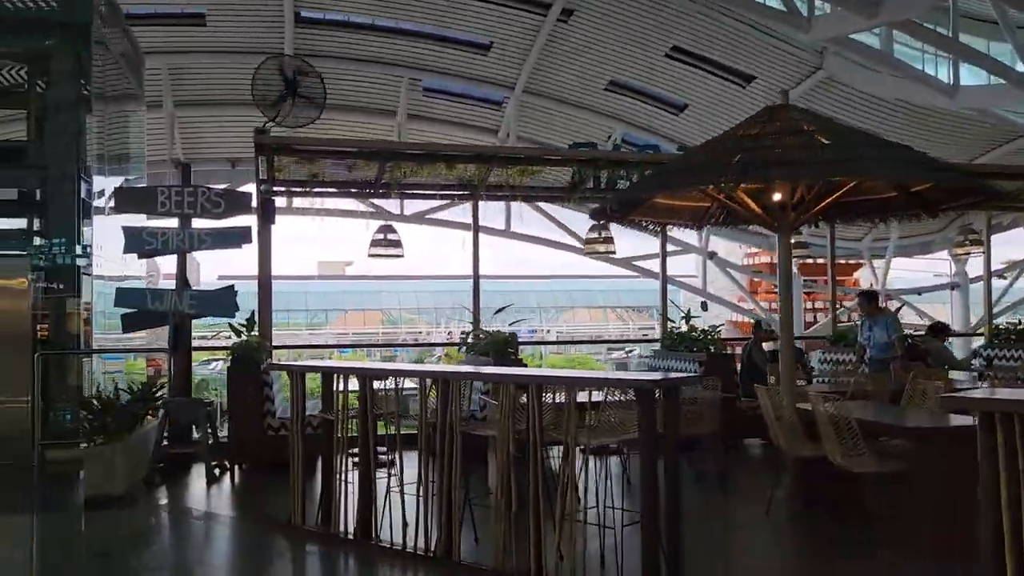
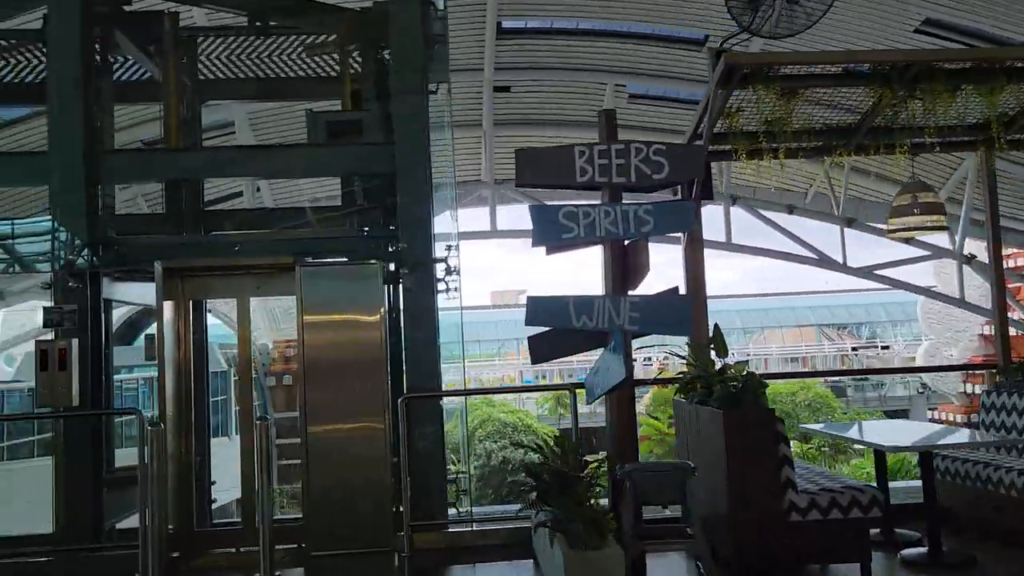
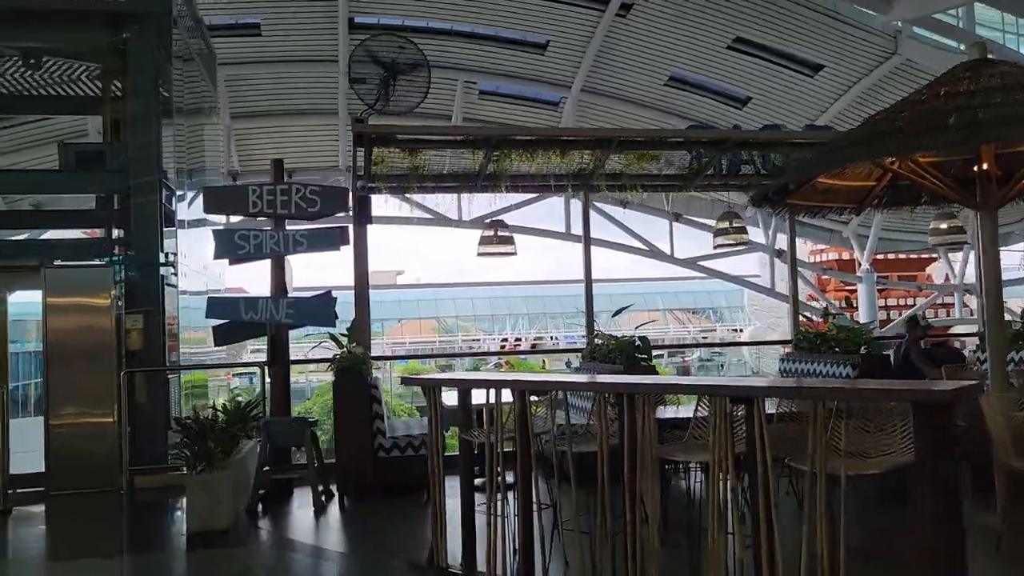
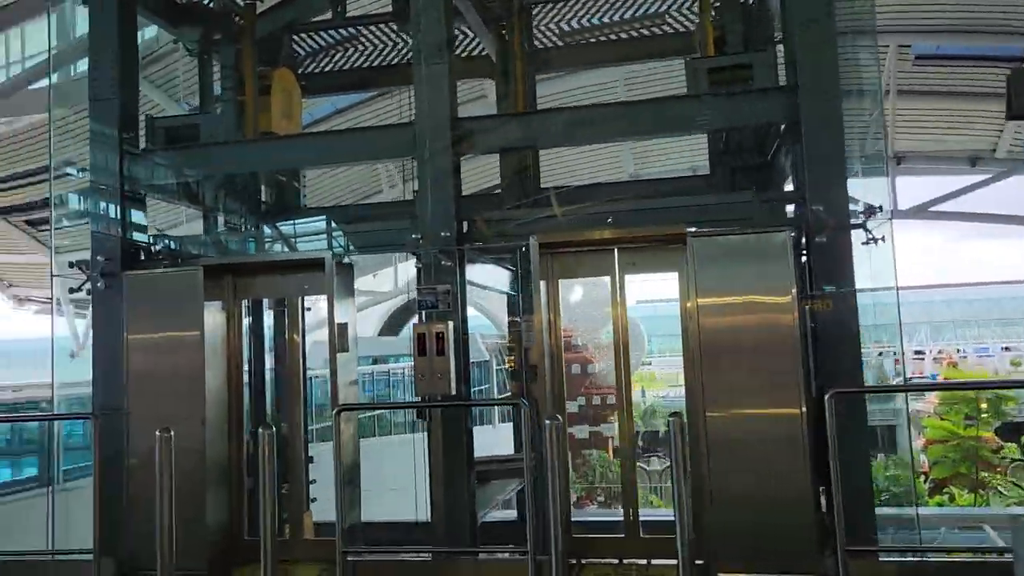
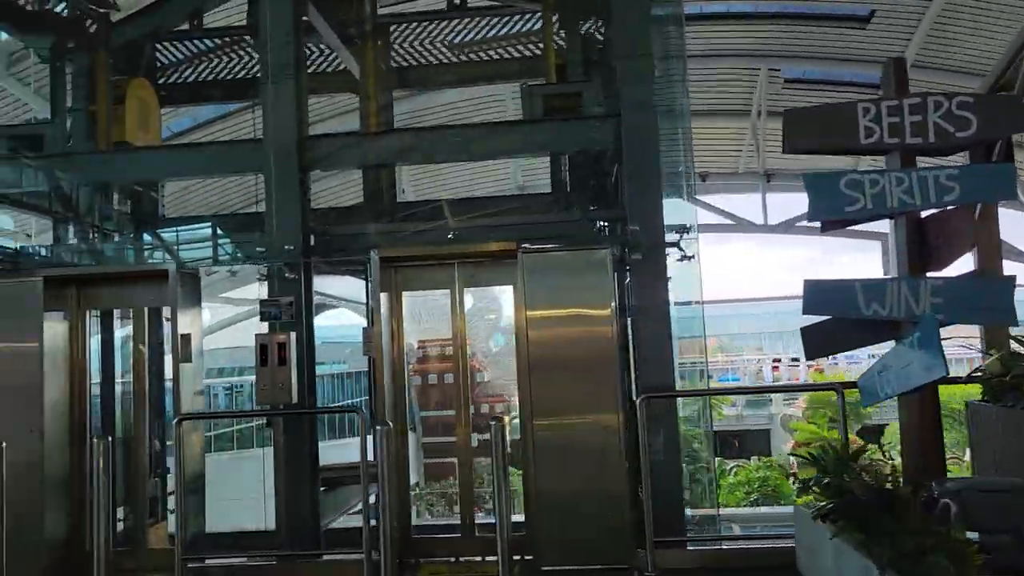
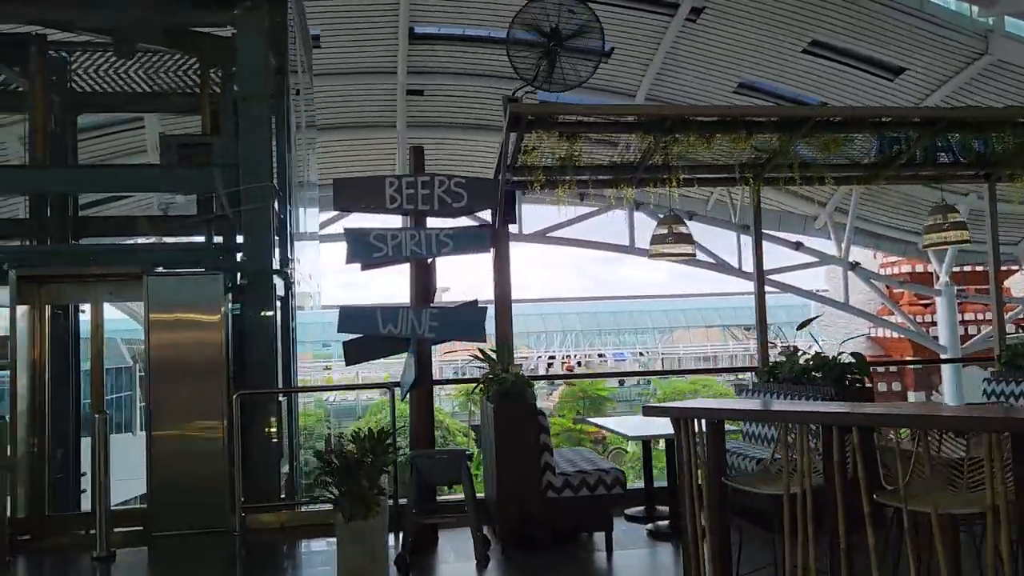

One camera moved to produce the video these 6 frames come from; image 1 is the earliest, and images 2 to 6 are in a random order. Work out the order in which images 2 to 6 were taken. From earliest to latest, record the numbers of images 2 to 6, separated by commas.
3, 6, 2, 5, 4
